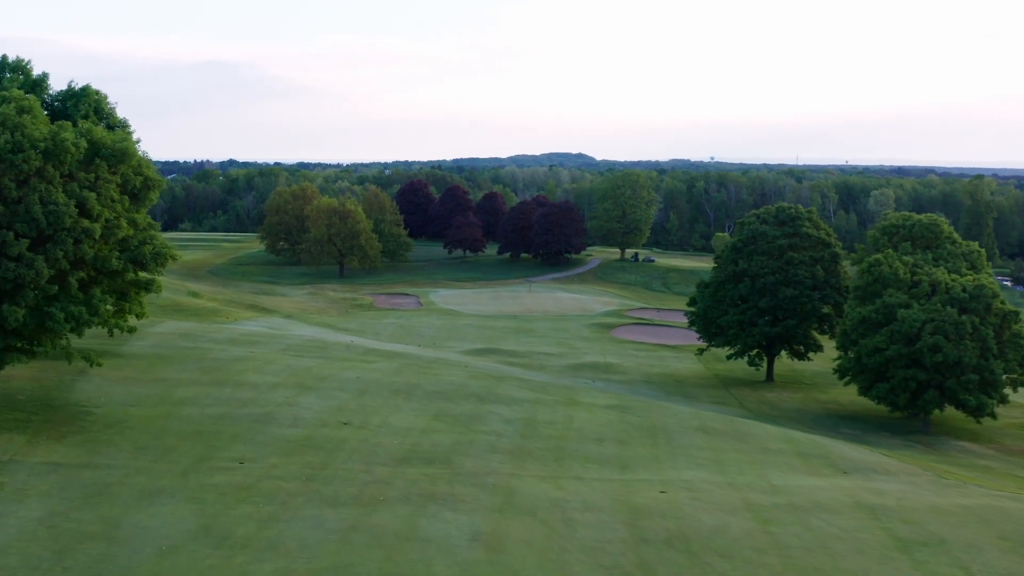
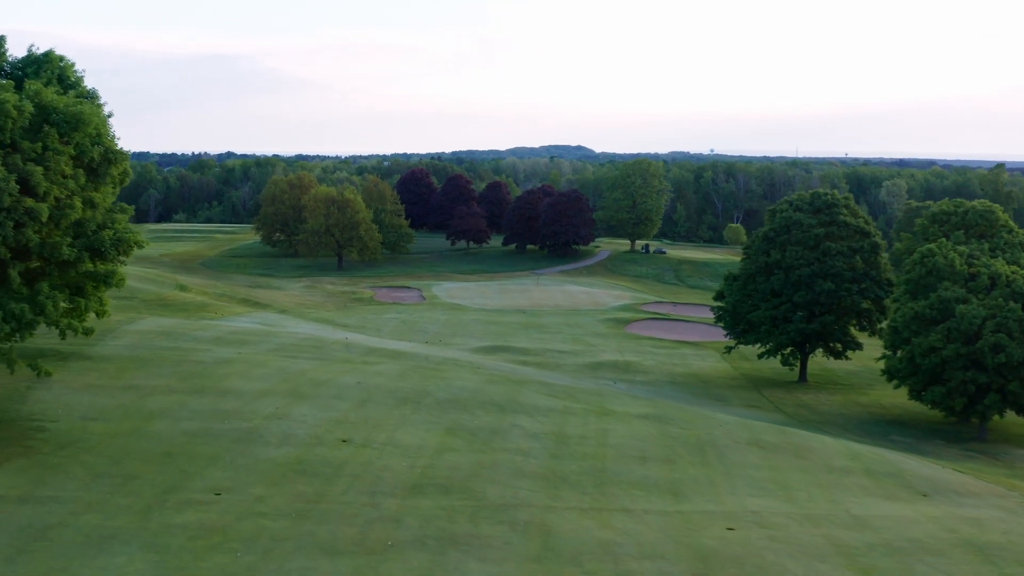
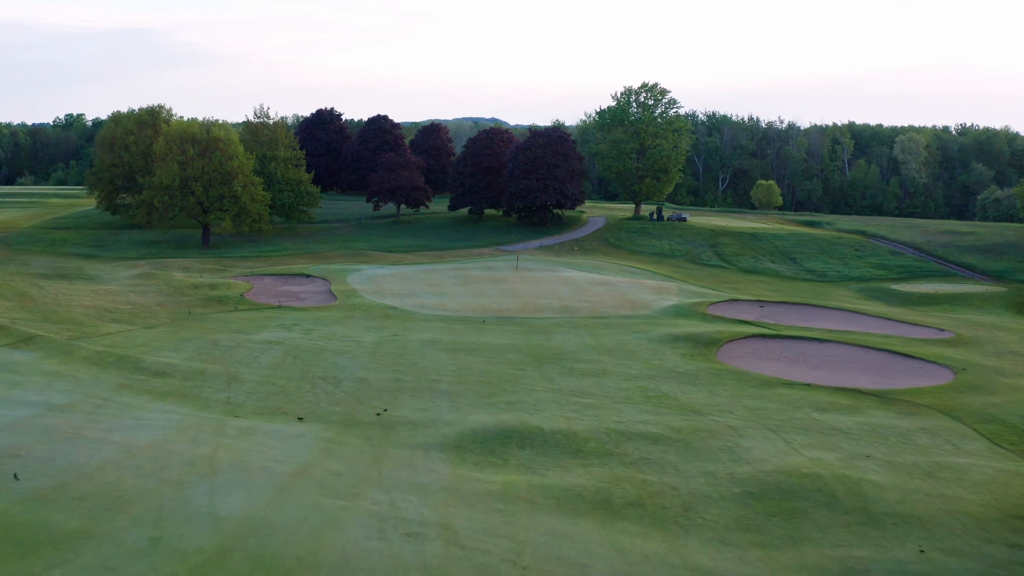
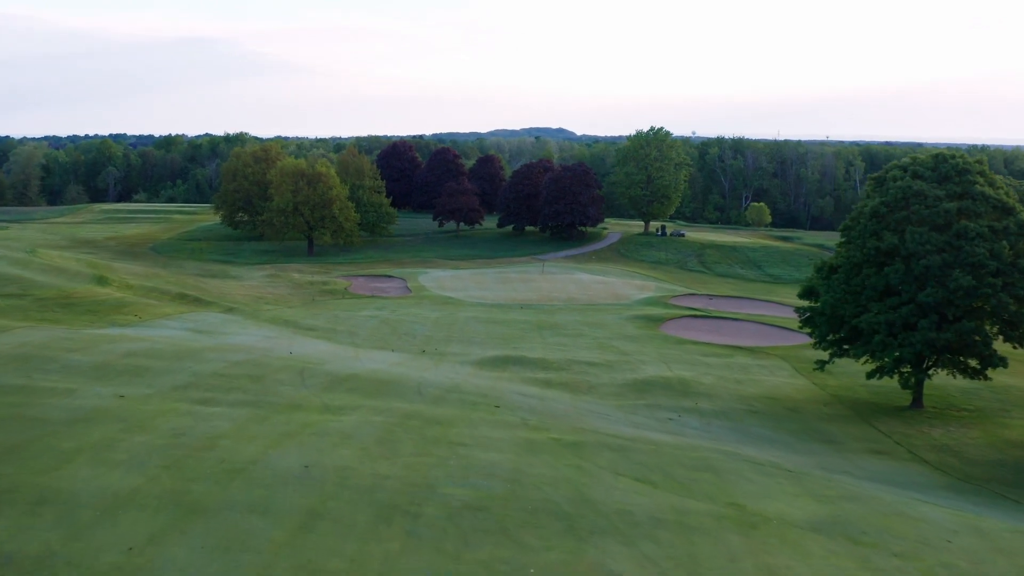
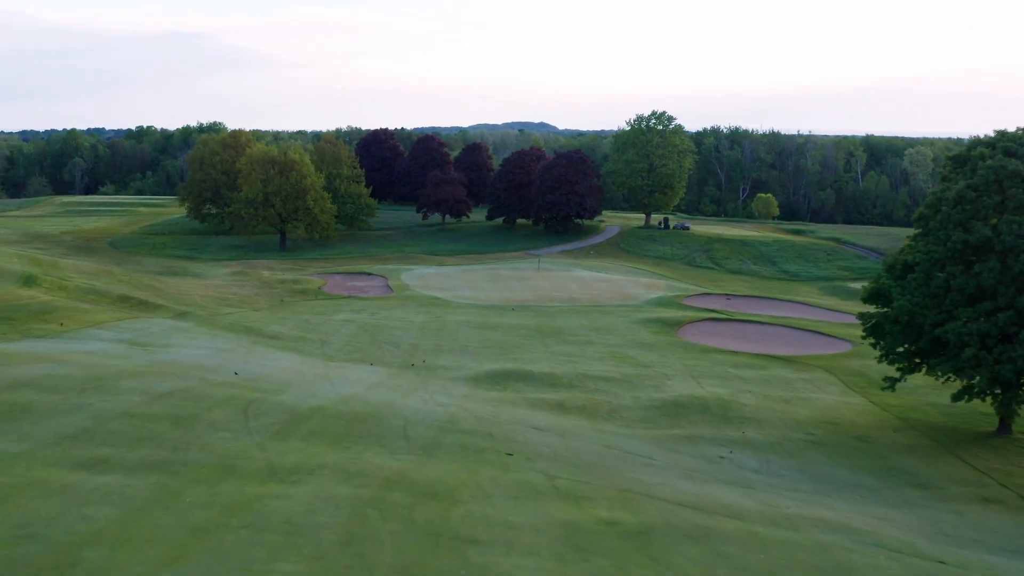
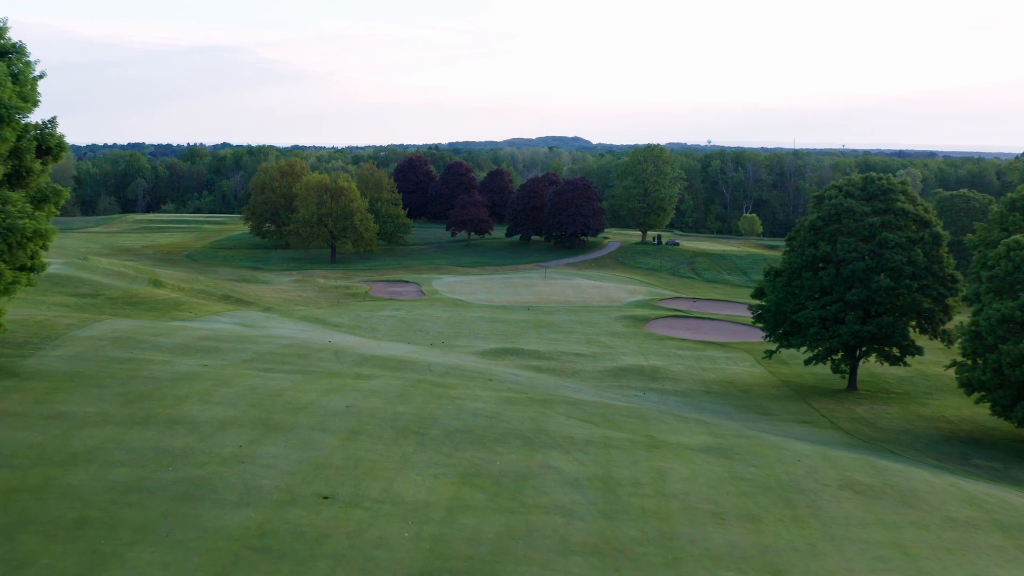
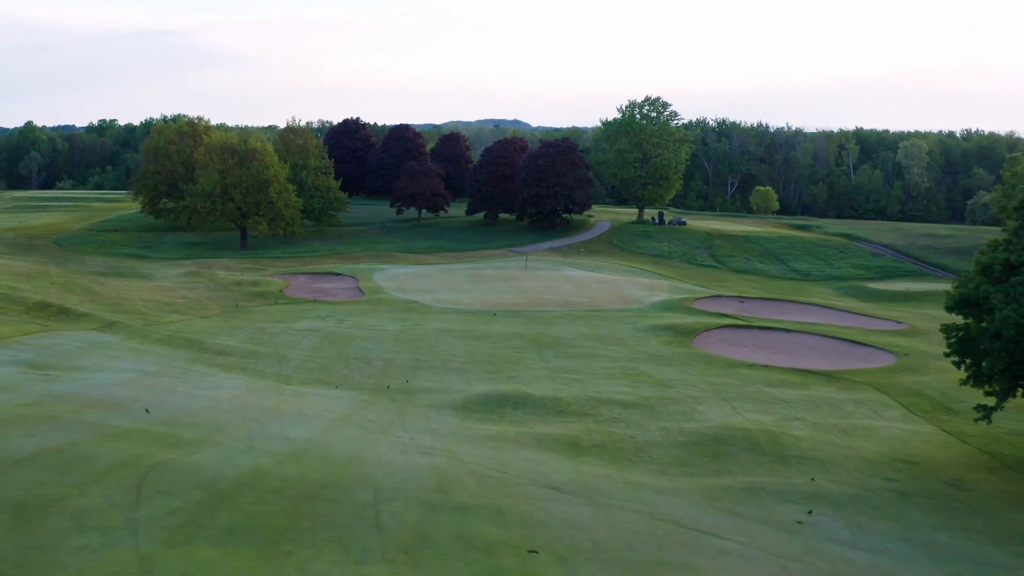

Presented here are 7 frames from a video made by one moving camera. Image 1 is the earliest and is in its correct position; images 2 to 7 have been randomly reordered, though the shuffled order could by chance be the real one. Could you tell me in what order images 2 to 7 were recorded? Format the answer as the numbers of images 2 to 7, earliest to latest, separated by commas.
2, 6, 4, 5, 7, 3
